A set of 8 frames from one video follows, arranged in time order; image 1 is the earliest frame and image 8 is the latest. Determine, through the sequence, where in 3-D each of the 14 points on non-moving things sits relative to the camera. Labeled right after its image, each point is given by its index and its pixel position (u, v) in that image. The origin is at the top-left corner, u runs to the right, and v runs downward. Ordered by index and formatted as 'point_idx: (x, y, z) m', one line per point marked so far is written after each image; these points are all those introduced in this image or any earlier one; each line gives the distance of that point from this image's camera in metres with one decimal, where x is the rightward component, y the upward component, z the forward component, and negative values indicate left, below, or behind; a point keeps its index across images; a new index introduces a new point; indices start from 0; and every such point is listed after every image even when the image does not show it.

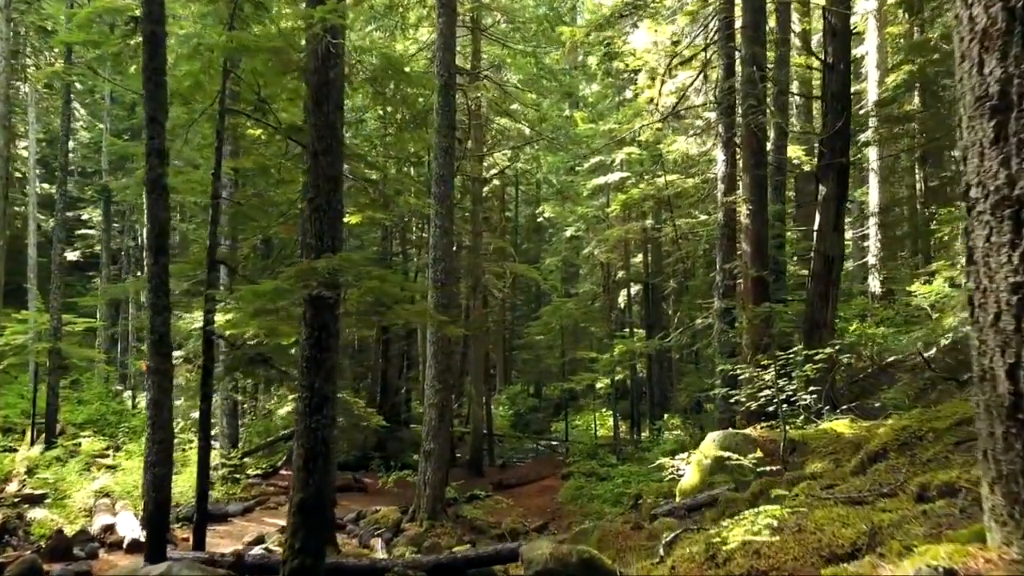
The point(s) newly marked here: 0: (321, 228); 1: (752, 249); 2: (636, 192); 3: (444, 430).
0: (-1.7, +0.5, +6.7) m
1: (+3.8, +0.6, +11.9) m
2: (+3.0, +2.3, +18.4) m
3: (-1.2, -2.6, +13.7) m
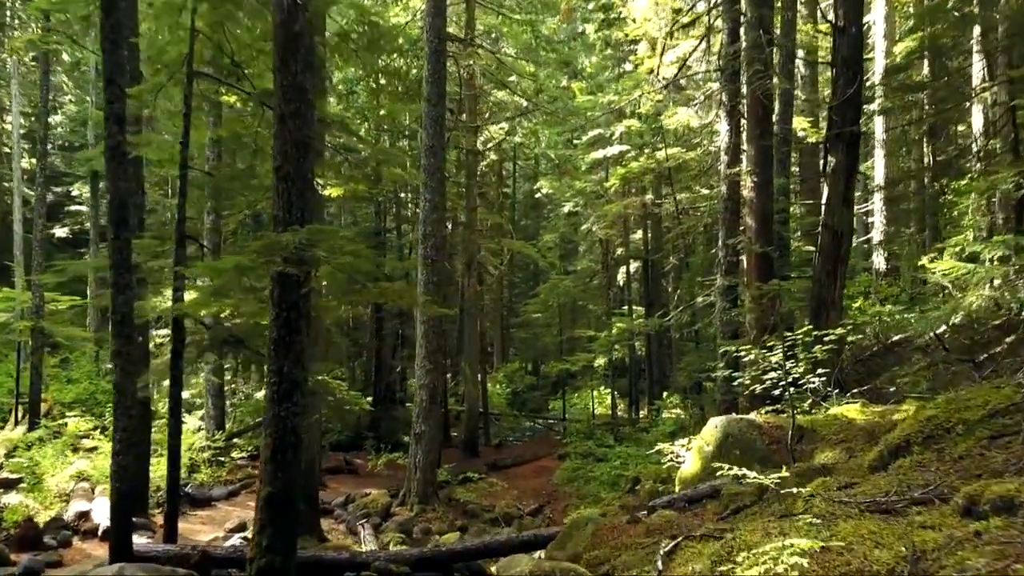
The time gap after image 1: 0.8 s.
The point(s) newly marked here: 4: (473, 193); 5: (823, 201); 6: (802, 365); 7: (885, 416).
0: (-1.8, +0.7, +6.1) m
1: (+3.6, +0.9, +11.3) m
2: (+2.9, +2.8, +17.8) m
3: (-1.3, -2.2, +13.2) m
4: (-1.0, +2.4, +19.3) m
5: (+4.5, +1.3, +11.2) m
6: (+3.1, -0.8, +8.0) m
7: (+3.4, -1.2, +7.0) m
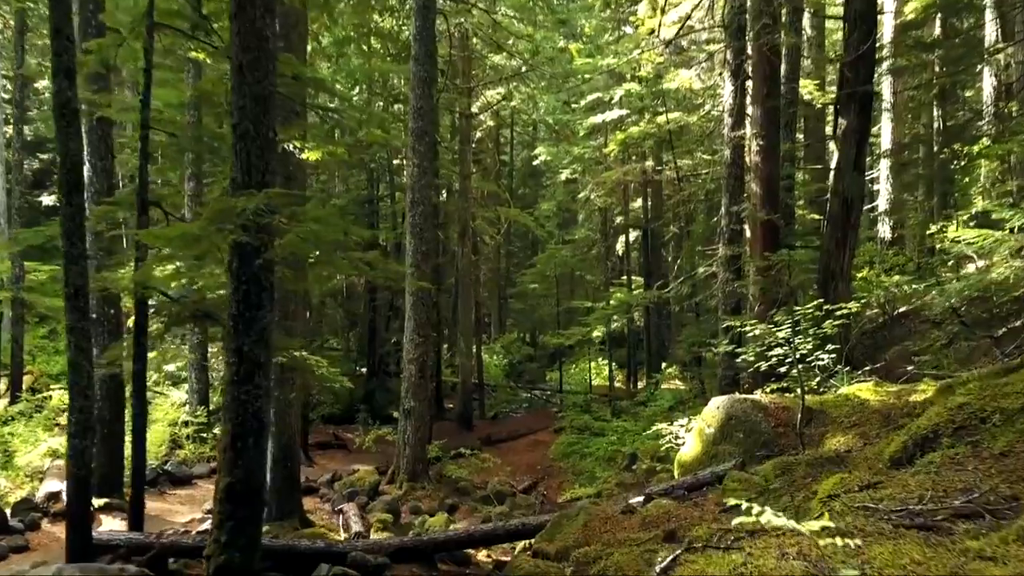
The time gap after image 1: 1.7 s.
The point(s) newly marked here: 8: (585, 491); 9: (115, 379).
0: (-1.9, +0.9, +5.5) m
1: (+3.5, +1.4, +10.7) m
2: (+2.8, +3.5, +17.1) m
3: (-1.5, -1.7, +12.7) m
4: (-1.1, +3.1, +18.6) m
5: (+4.4, +1.7, +10.6) m
6: (+2.9, -0.5, +7.5) m
7: (+3.3, -0.9, +6.5) m
8: (+1.2, -3.3, +12.5) m
9: (-5.2, -1.2, +10.0) m
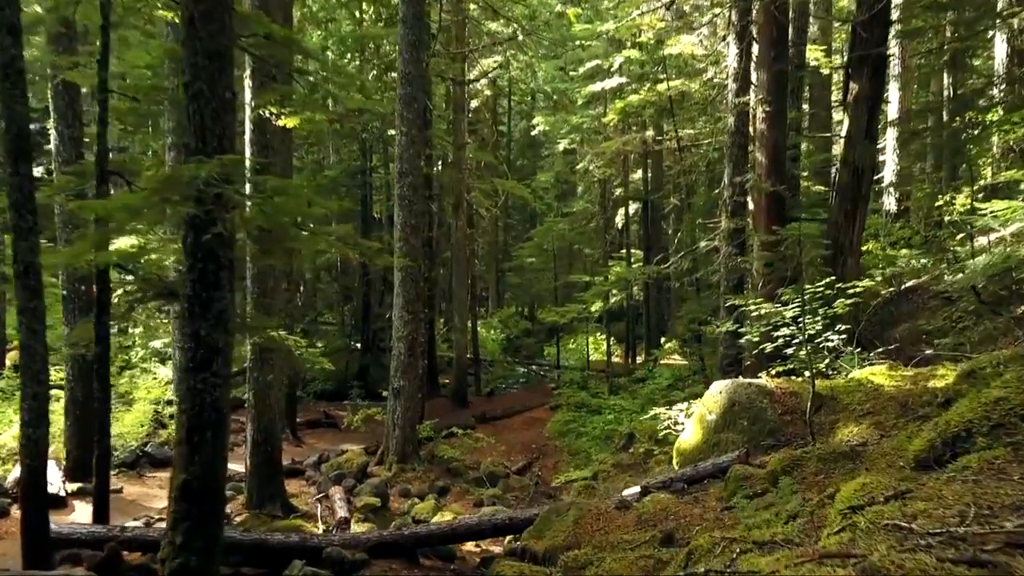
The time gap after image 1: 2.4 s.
0: (-2.0, +1.1, +4.9) m
1: (+3.4, +1.7, +10.1) m
2: (+2.7, +4.1, +16.5) m
3: (-1.6, -1.3, +12.3) m
4: (-1.2, +3.7, +18.0) m
5: (+4.3, +2.0, +10.0) m
6: (+2.8, -0.3, +7.0) m
7: (+3.2, -0.8, +6.0) m
8: (+1.1, -2.9, +12.1) m
9: (-5.3, -0.9, +9.6) m
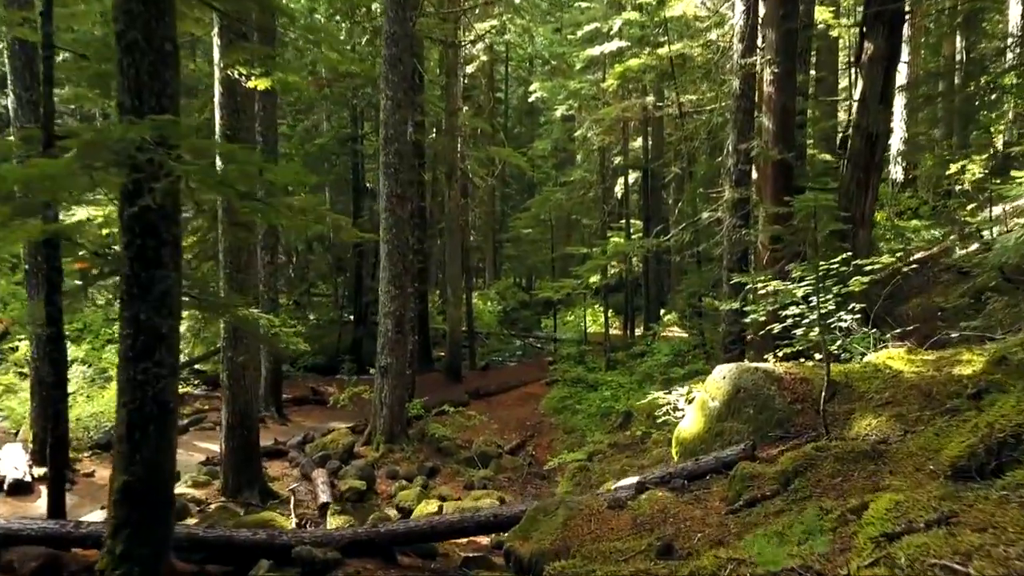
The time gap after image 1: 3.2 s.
0: (-2.1, +1.2, +4.3) m
1: (+3.3, +2.0, +9.5) m
2: (+2.5, +4.7, +15.7) m
3: (-1.7, -0.8, +11.8) m
4: (-1.3, +4.4, +17.3) m
5: (+4.2, +2.3, +9.3) m
6: (+2.7, -0.1, +6.5) m
7: (+3.1, -0.6, +5.5) m
8: (+1.0, -2.5, +11.7) m
9: (-5.4, -0.6, +9.0) m
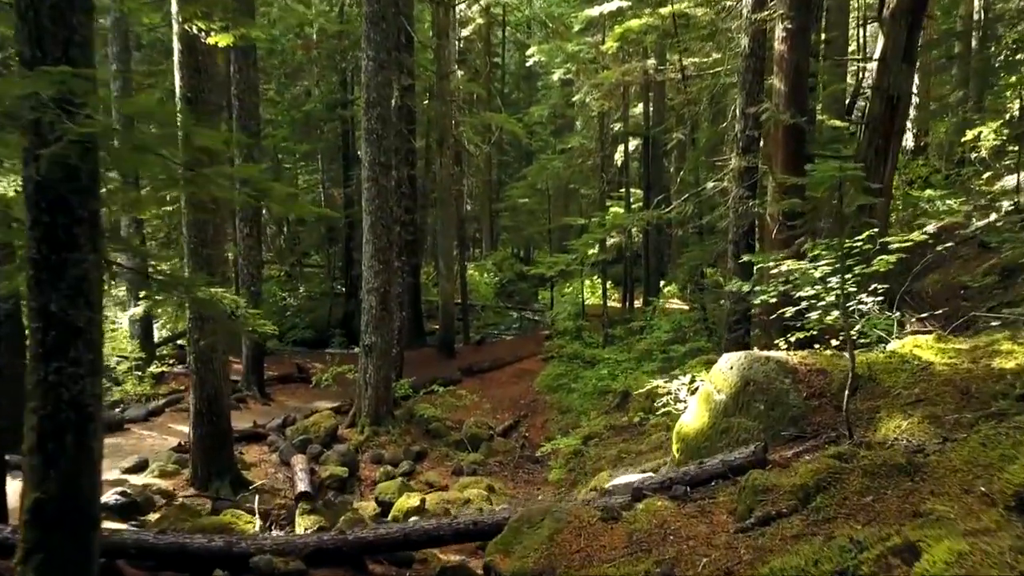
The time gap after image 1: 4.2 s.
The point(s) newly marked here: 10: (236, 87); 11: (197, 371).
0: (-2.2, +1.3, +3.6) m
1: (+3.2, +2.3, +8.8) m
2: (+2.4, +5.2, +14.9) m
3: (-1.8, -0.5, +11.1) m
4: (-1.5, +5.0, +16.4) m
5: (+4.1, +2.6, +8.6) m
6: (+2.6, 0.0, +5.8) m
7: (+3.0, -0.5, +4.8) m
8: (+0.9, -2.2, +11.1) m
9: (-5.6, -0.3, +8.4) m
10: (-4.6, +3.3, +12.7) m
11: (-3.3, -0.9, +8.0) m
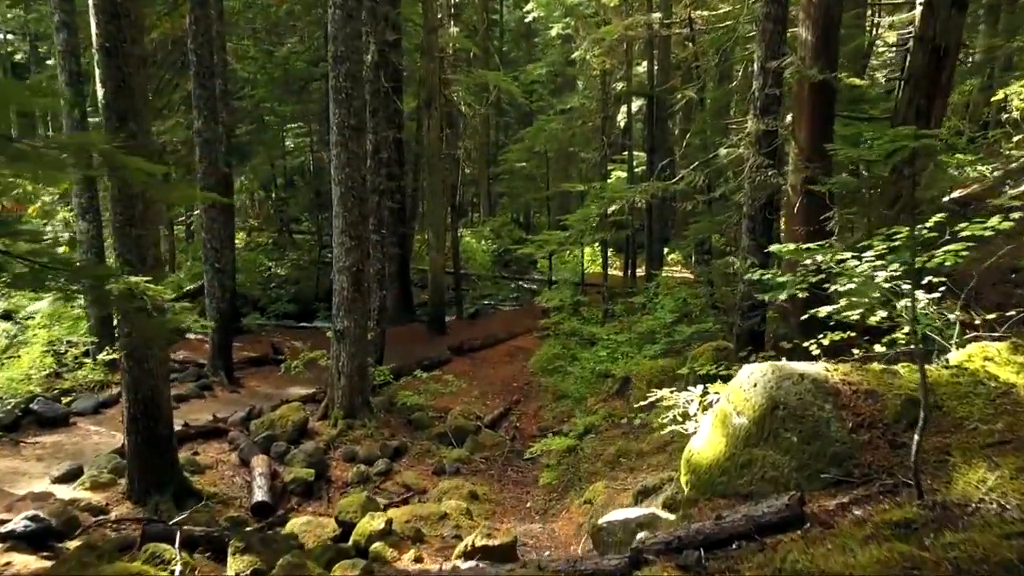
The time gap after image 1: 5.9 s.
0: (-2.4, +1.2, +2.5) m
1: (+3.0, +2.5, +7.5) m
2: (+2.3, +5.7, +13.5) m
3: (-2.0, -0.2, +10.0) m
4: (-1.6, +5.5, +15.0) m
5: (+3.9, +2.8, +7.3) m
6: (+2.4, +0.1, +4.7) m
7: (+2.8, -0.5, +3.7) m
8: (+0.7, -1.9, +10.1) m
9: (-5.7, -0.2, +7.3) m
10: (-4.7, +3.7, +11.4) m
11: (-3.5, -0.7, +6.9) m
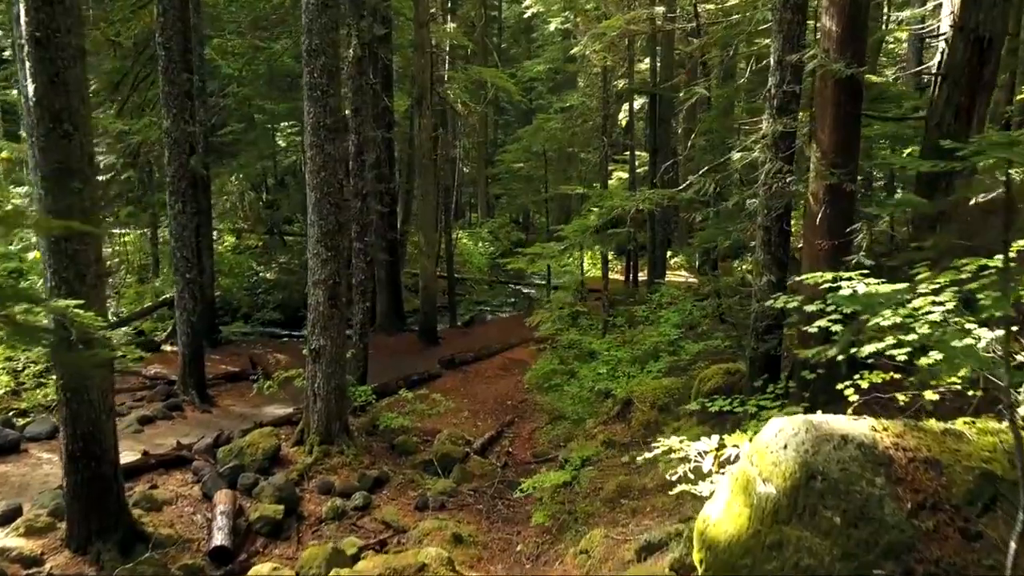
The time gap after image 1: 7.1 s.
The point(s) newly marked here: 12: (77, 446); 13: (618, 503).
0: (-2.5, +1.0, +1.6) m
1: (+2.9, +2.3, +6.7) m
2: (+2.2, +5.5, +12.6) m
3: (-2.1, -0.4, +9.2) m
4: (-1.7, +5.3, +14.2) m
5: (+3.8, +2.6, +6.5) m
6: (+2.3, -0.1, +3.9) m
7: (+2.7, -0.7, +2.9) m
8: (+0.6, -2.0, +9.3) m
9: (-5.8, -0.3, +6.5) m
10: (-4.8, +3.5, +10.6) m
11: (-3.6, -0.9, +6.1) m
12: (-3.5, -1.3, +6.2) m
13: (+1.0, -2.0, +7.3) m
